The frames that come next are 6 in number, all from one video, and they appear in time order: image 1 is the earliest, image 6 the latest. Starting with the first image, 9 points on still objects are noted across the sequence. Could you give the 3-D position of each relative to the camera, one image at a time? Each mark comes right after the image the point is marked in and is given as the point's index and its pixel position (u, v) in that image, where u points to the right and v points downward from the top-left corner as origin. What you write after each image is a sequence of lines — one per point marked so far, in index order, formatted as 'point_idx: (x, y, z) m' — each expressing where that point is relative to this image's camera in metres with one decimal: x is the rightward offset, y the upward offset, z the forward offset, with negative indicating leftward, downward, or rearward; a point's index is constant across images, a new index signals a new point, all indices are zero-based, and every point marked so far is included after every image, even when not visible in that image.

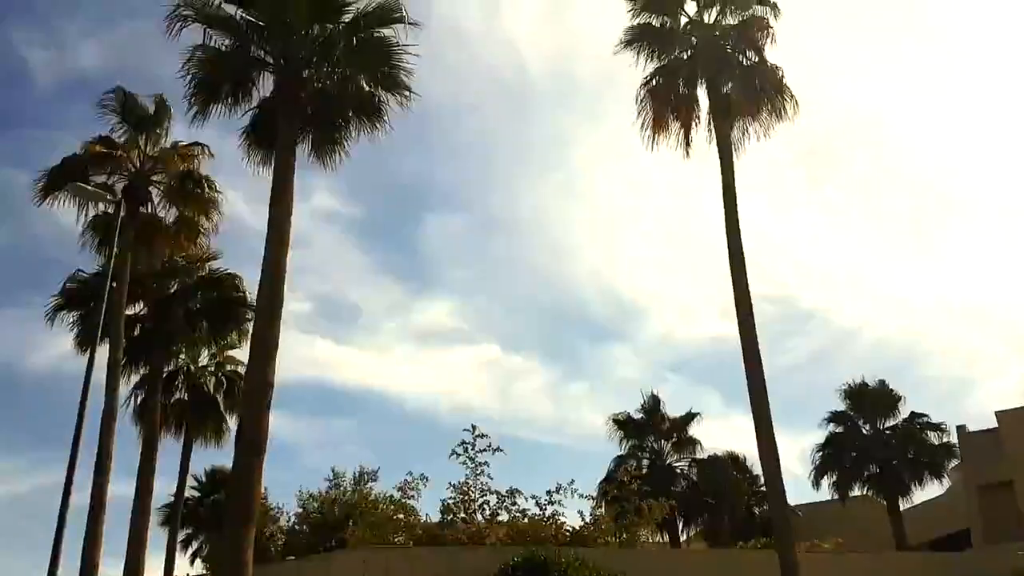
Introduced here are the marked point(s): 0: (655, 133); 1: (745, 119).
0: (+3.0, +3.3, +19.6) m
1: (+4.8, +3.5, +18.9) m
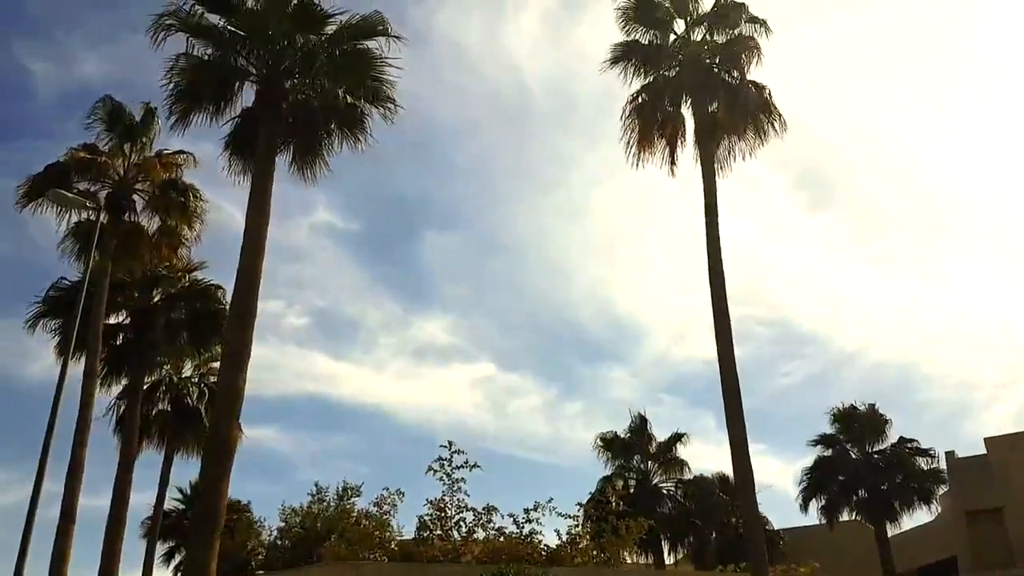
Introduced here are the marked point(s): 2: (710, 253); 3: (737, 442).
0: (+2.7, +2.9, +19.5) m
1: (+4.4, +3.1, +18.9) m
2: (+3.6, +0.6, +17.0) m
3: (+3.7, -2.6, +15.4) m
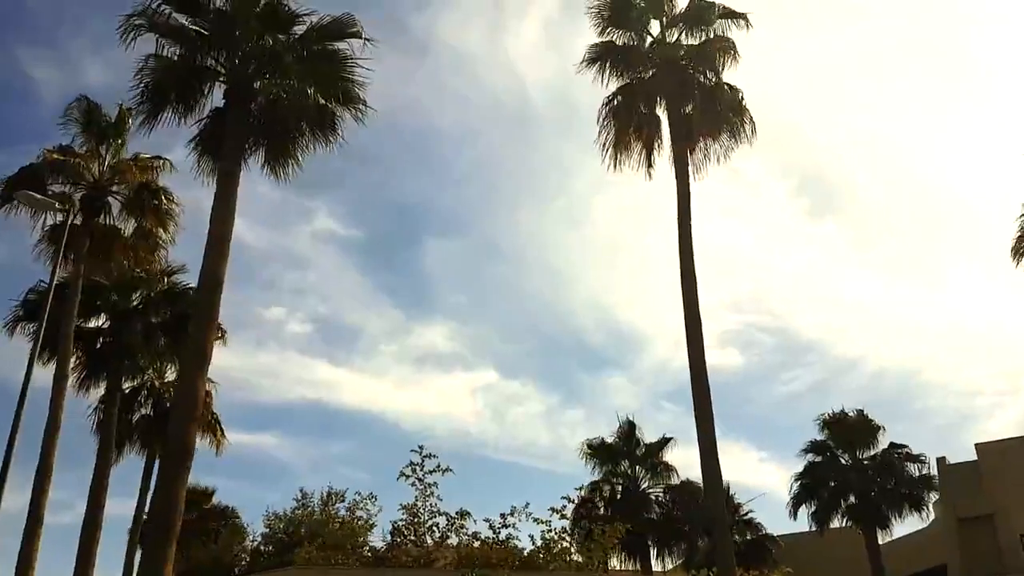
0: (+2.2, +2.8, +19.4) m
1: (+3.9, +3.0, +18.8) m
2: (+3.1, +0.6, +16.9) m
3: (+3.2, -2.6, +15.3) m
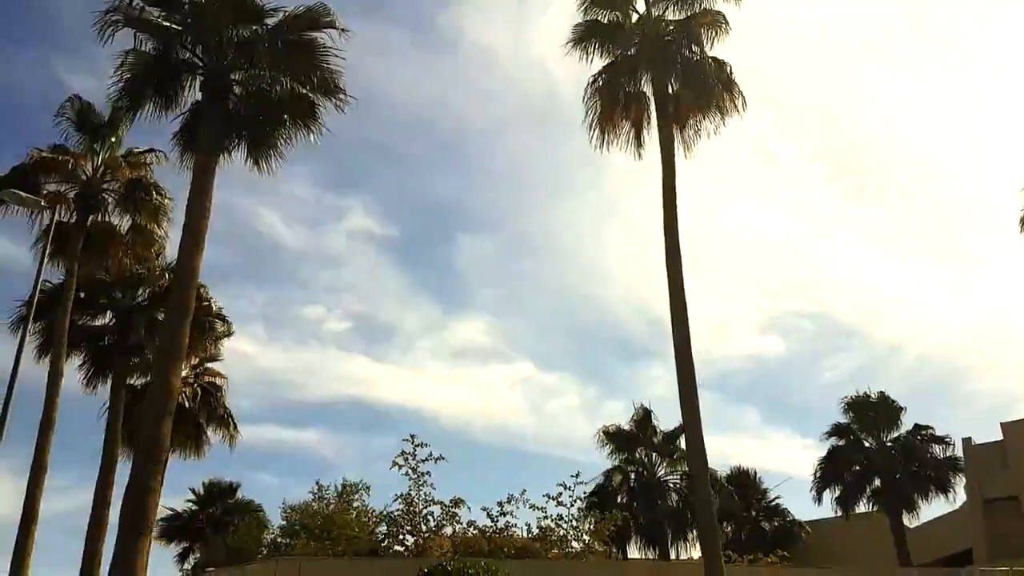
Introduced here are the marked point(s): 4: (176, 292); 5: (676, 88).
0: (+1.9, +3.2, +19.1) m
1: (+3.6, +3.4, +18.4) m
2: (+2.8, +1.0, +16.6) m
3: (+2.9, -2.3, +14.9) m
4: (-5.2, 0.0, +14.4) m
5: (+3.2, +3.9, +18.2) m
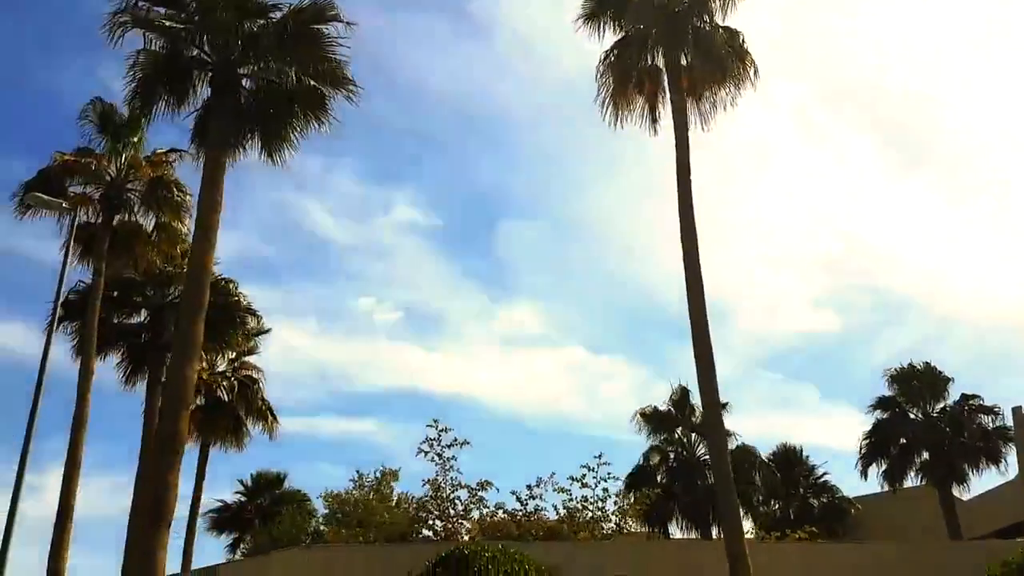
0: (+2.1, +3.6, +18.8) m
1: (+3.8, +3.9, +18.0) m
2: (+3.0, +1.4, +16.3) m
3: (+3.1, -1.9, +14.7) m
4: (-5.1, 0.0, +14.6) m
5: (+3.4, +4.4, +17.9) m
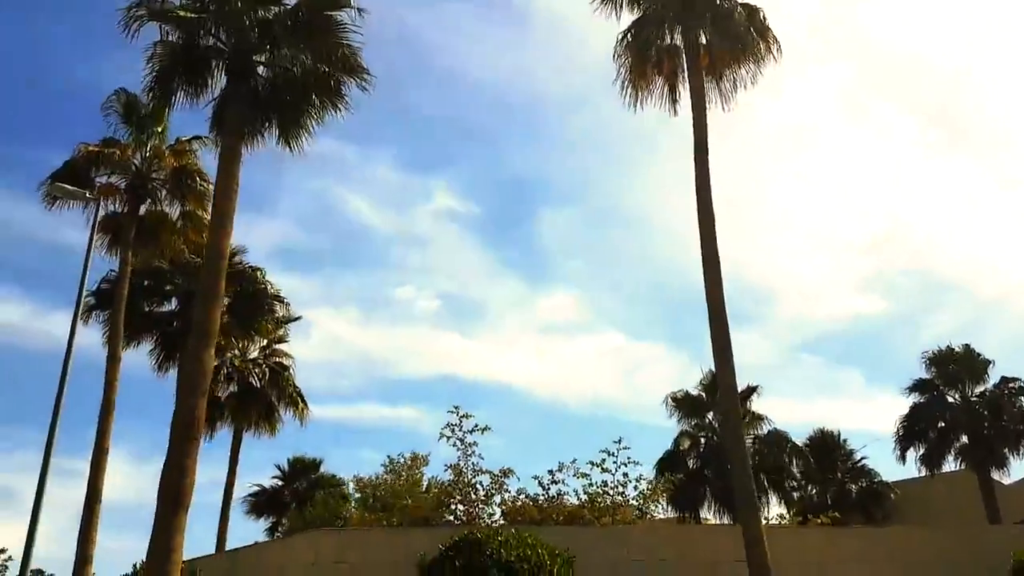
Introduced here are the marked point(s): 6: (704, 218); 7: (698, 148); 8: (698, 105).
0: (+2.5, +4.0, +18.6) m
1: (+4.1, +4.2, +17.7) m
2: (+3.2, +1.7, +16.0) m
3: (+3.4, -1.6, +14.5) m
4: (-4.9, +0.3, +14.7) m
5: (+3.7, +4.7, +17.6) m
6: (+3.3, +1.2, +15.8) m
7: (+3.3, +2.3, +16.3) m
8: (+3.5, +3.3, +17.2) m
